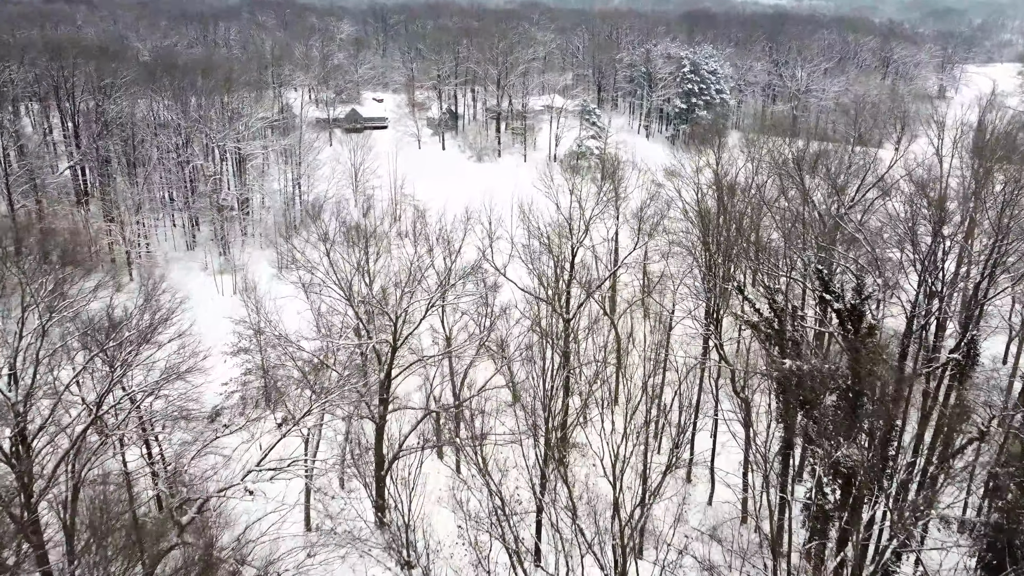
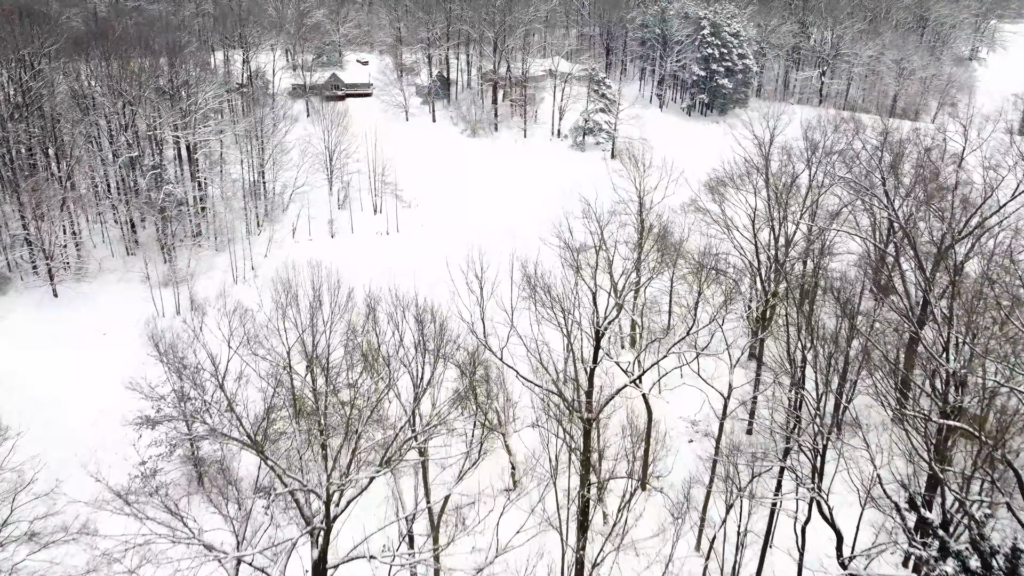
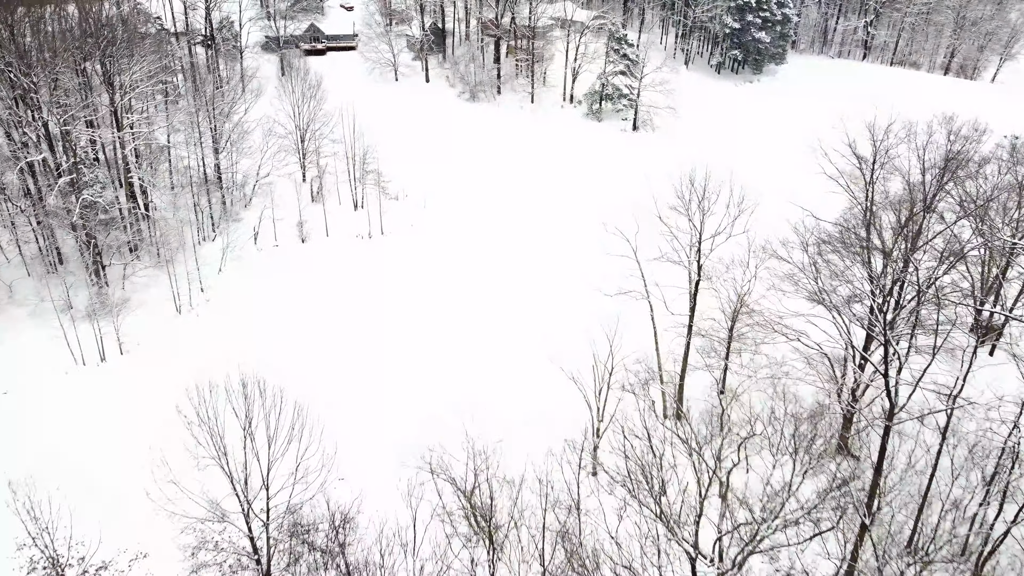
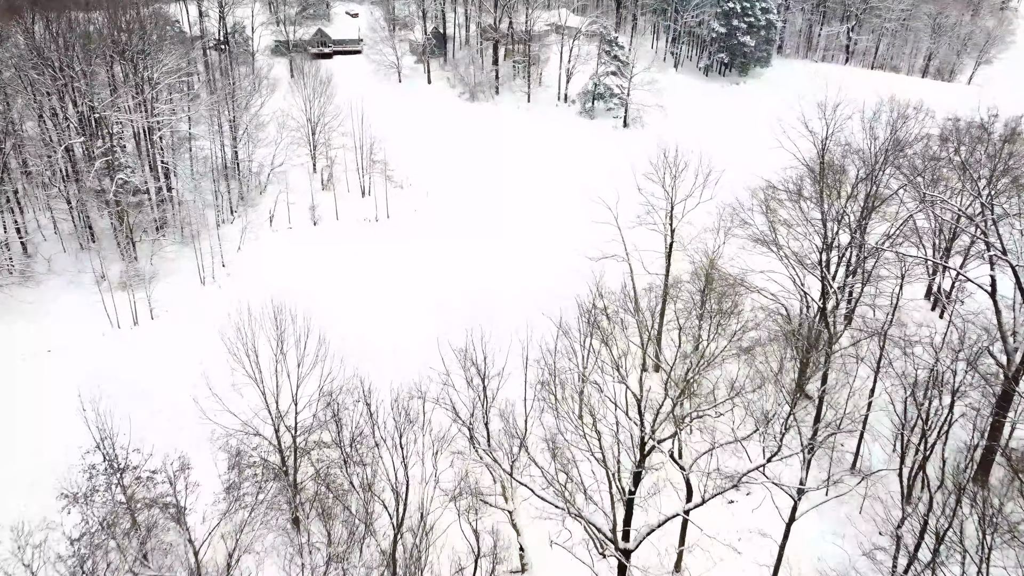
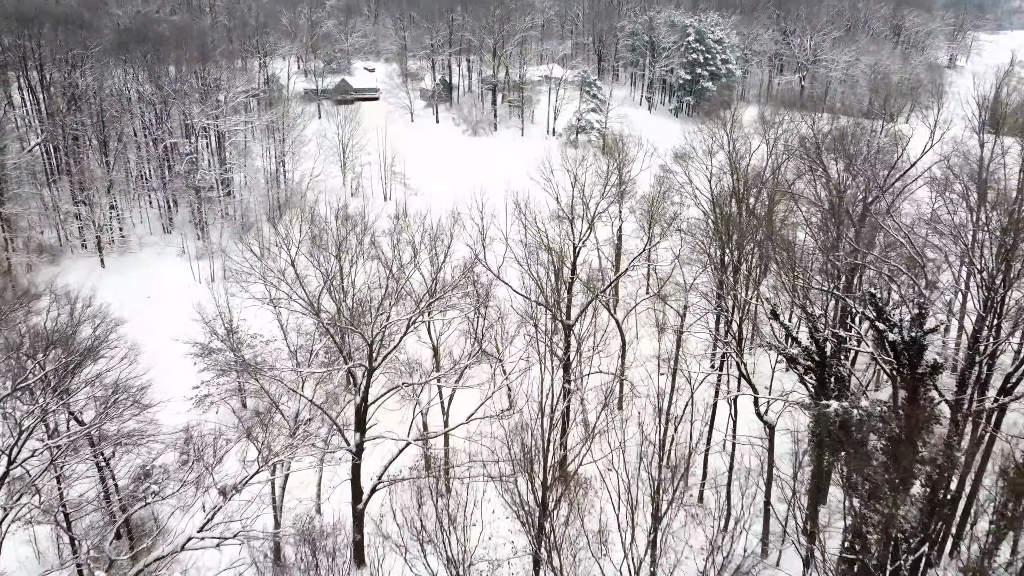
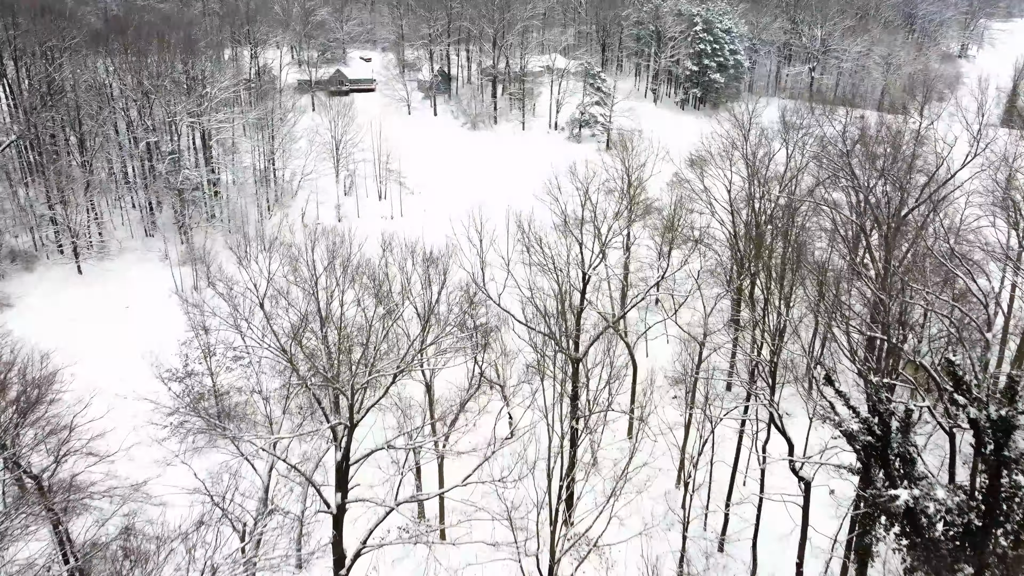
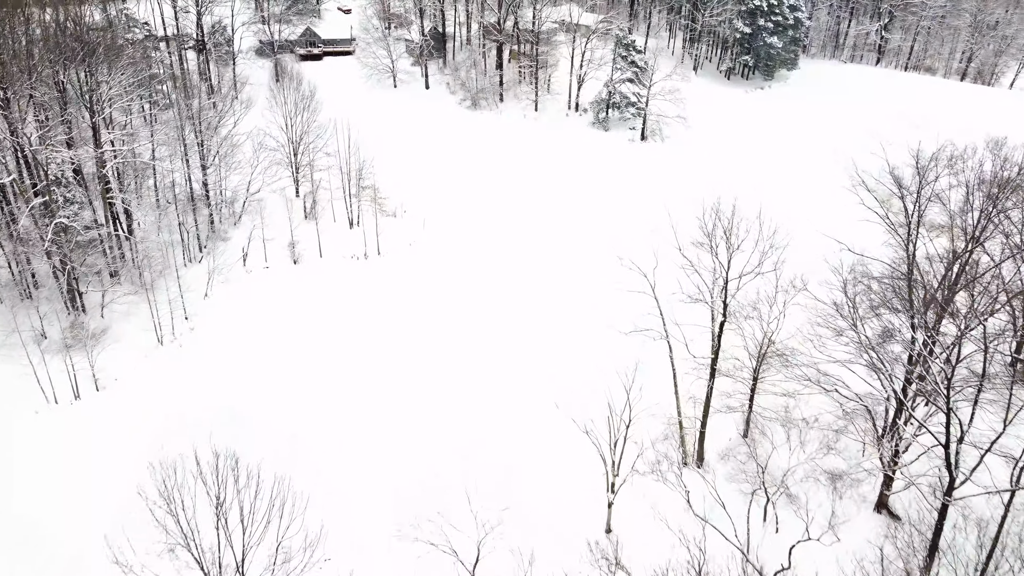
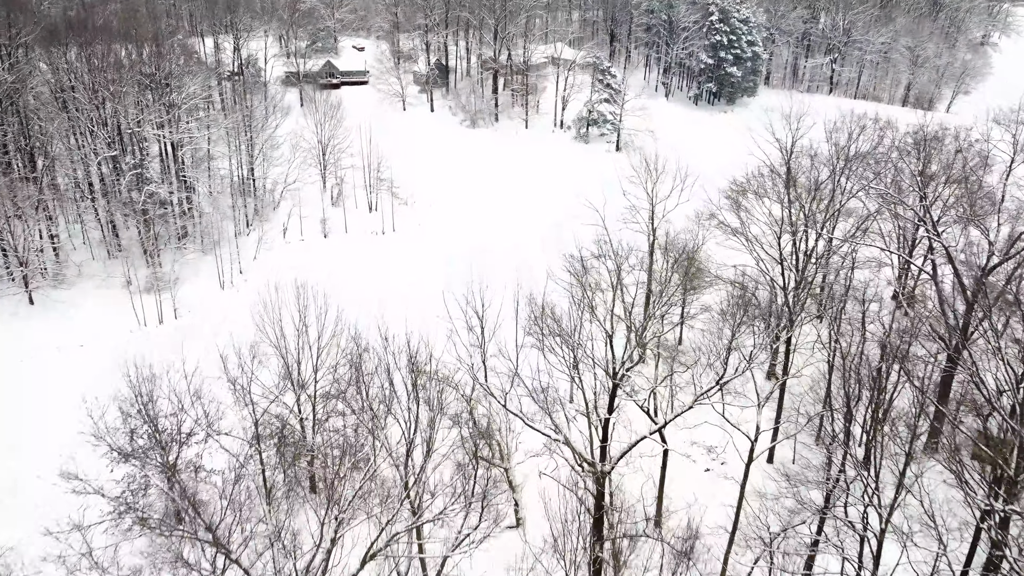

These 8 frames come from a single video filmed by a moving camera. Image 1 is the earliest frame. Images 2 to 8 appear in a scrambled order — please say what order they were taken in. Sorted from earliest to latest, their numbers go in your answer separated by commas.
5, 6, 2, 8, 4, 3, 7
